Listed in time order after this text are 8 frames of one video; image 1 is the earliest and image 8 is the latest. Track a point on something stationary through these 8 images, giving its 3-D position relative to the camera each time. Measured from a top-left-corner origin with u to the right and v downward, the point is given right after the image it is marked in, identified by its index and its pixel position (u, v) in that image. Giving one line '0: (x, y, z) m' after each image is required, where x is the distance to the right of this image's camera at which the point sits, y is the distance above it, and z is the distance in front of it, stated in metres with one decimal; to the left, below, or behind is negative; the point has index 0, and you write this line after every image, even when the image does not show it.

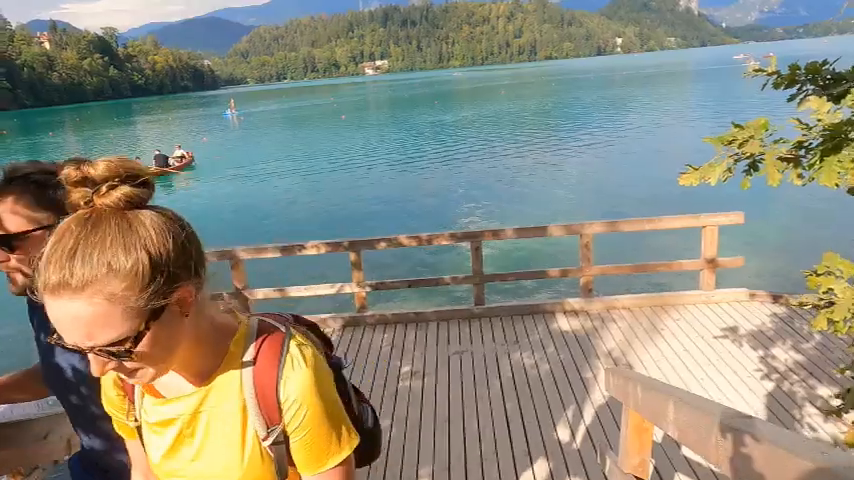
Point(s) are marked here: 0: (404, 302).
0: (-0.6, -1.6, +14.8) m
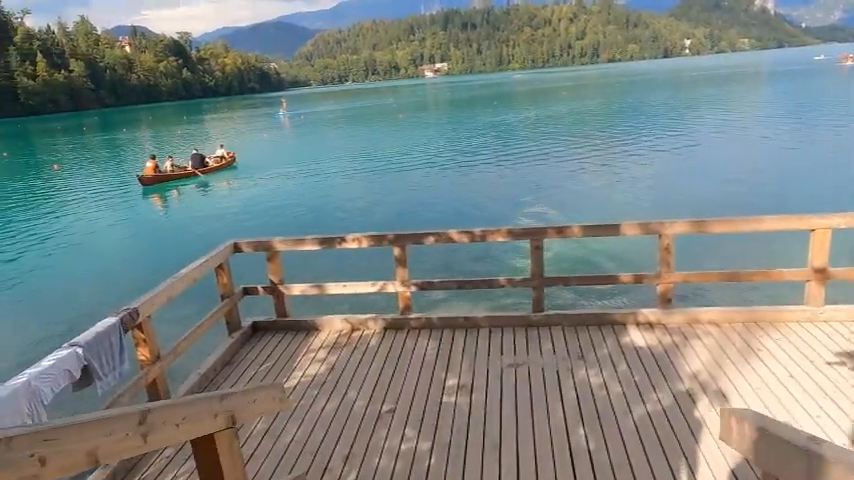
0: (+0.7, -1.5, +13.9) m
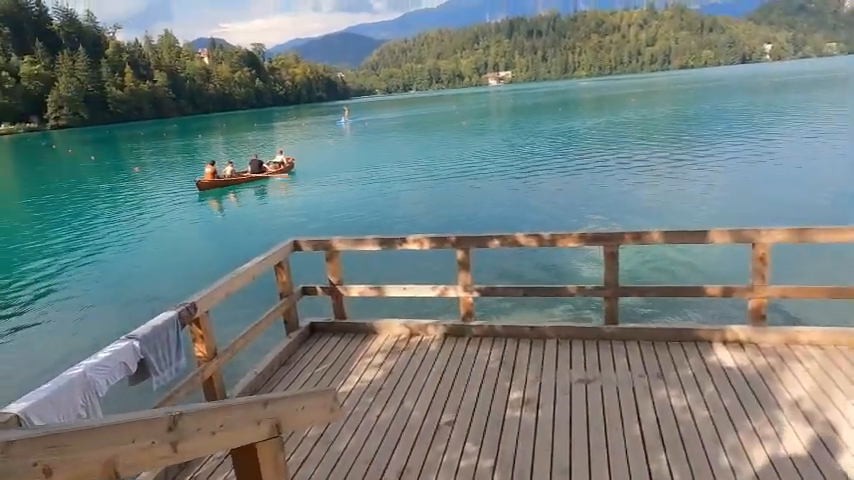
0: (+2.2, -1.7, +13.4) m
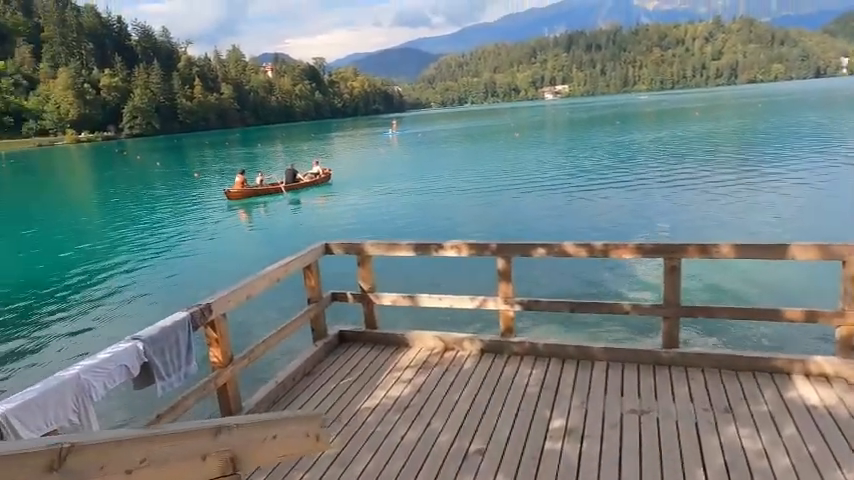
0: (+3.2, -2.0, +12.7) m
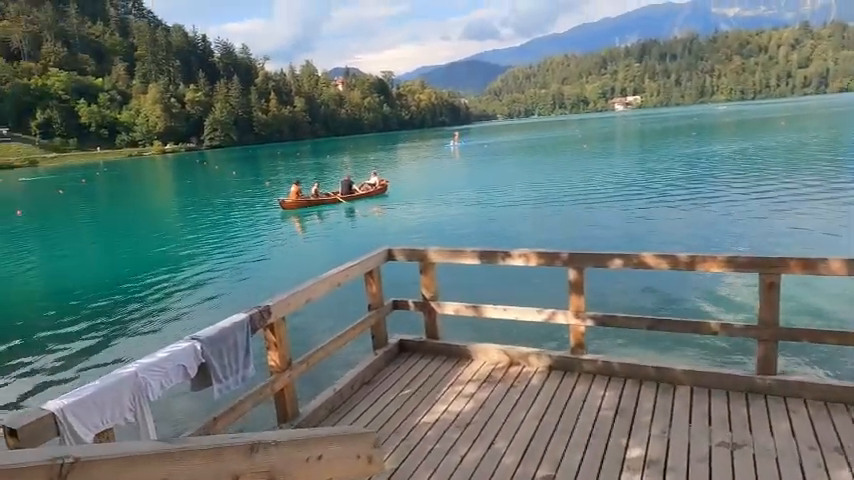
0: (+4.6, -2.3, +11.9) m
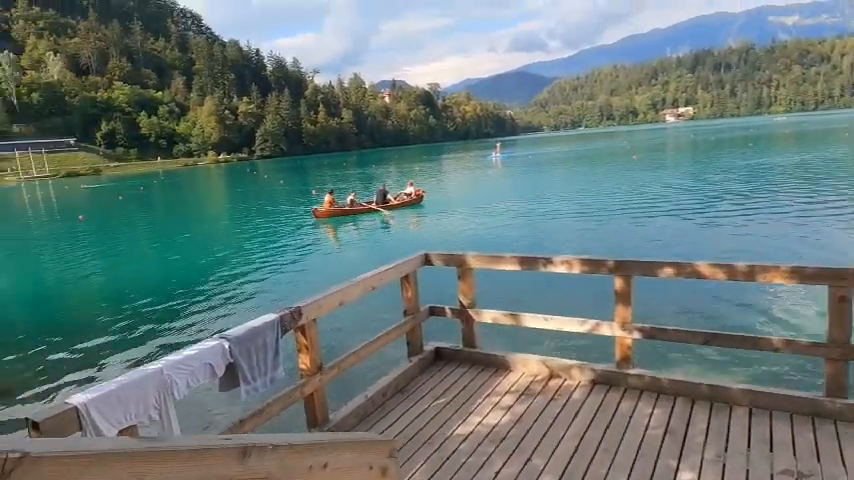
0: (+5.4, -2.5, +11.3) m
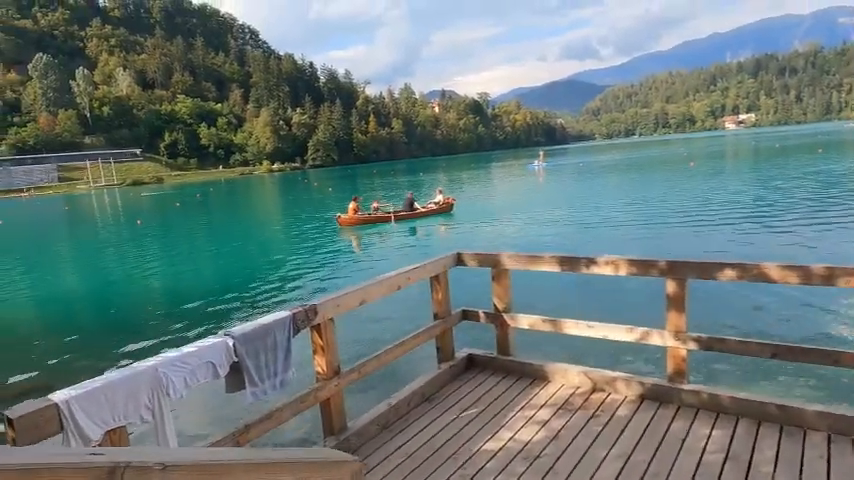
0: (+6.1, -2.7, +10.4) m
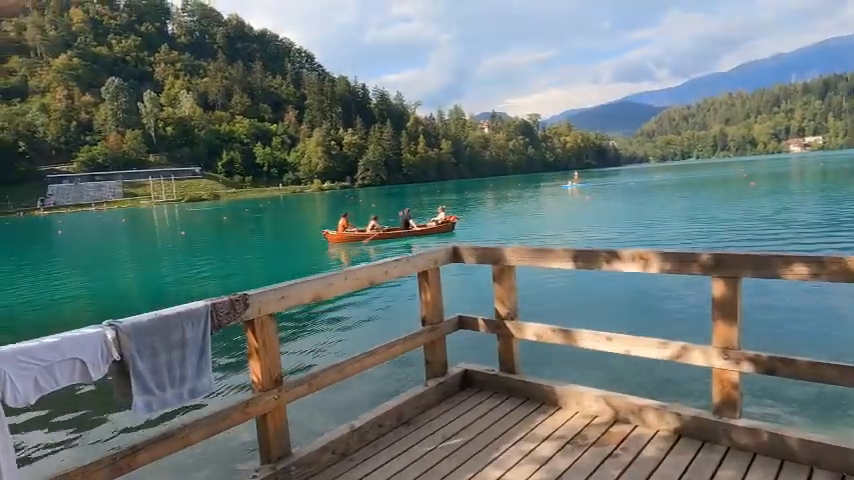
0: (+6.4, -2.9, +8.8) m
